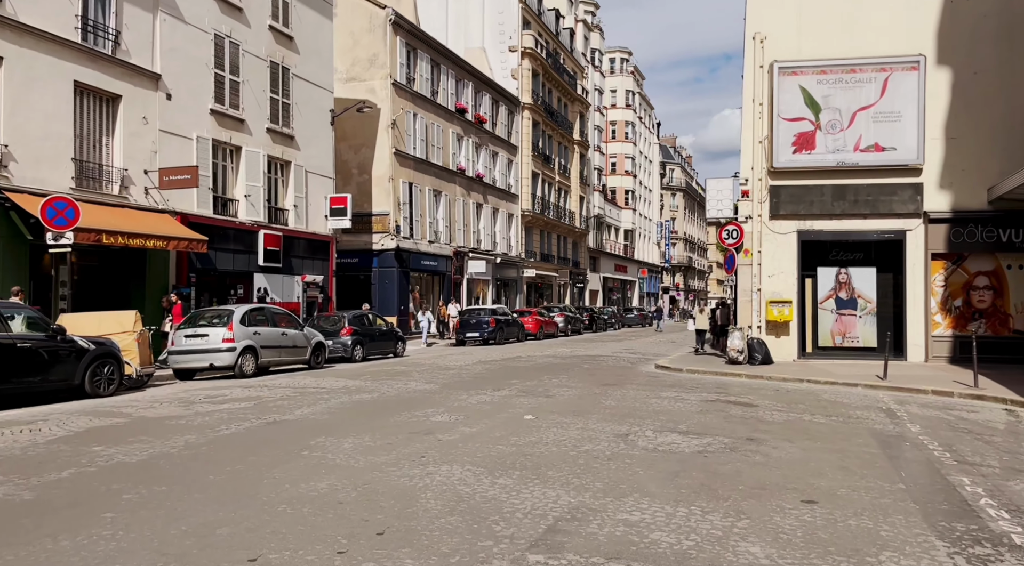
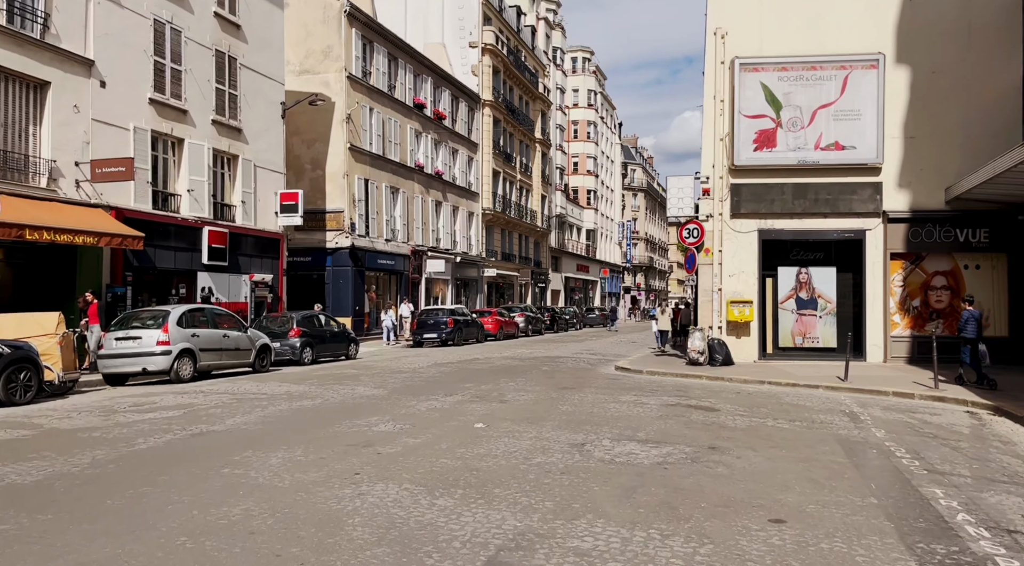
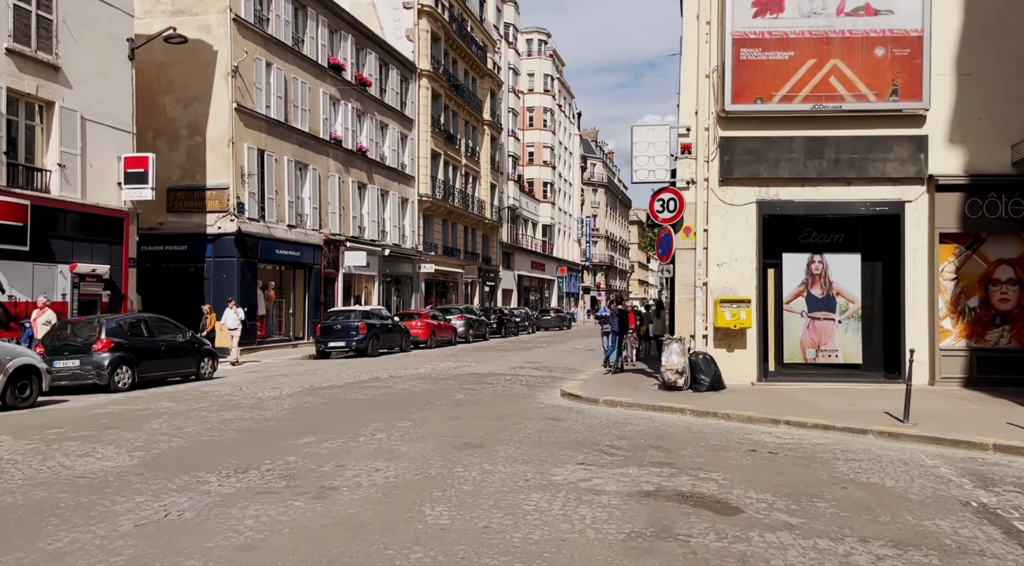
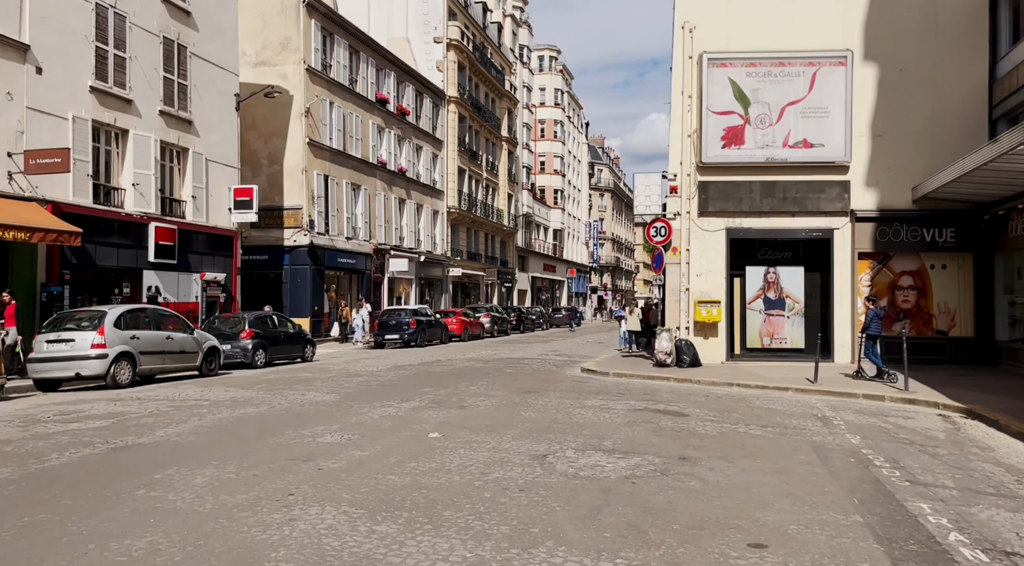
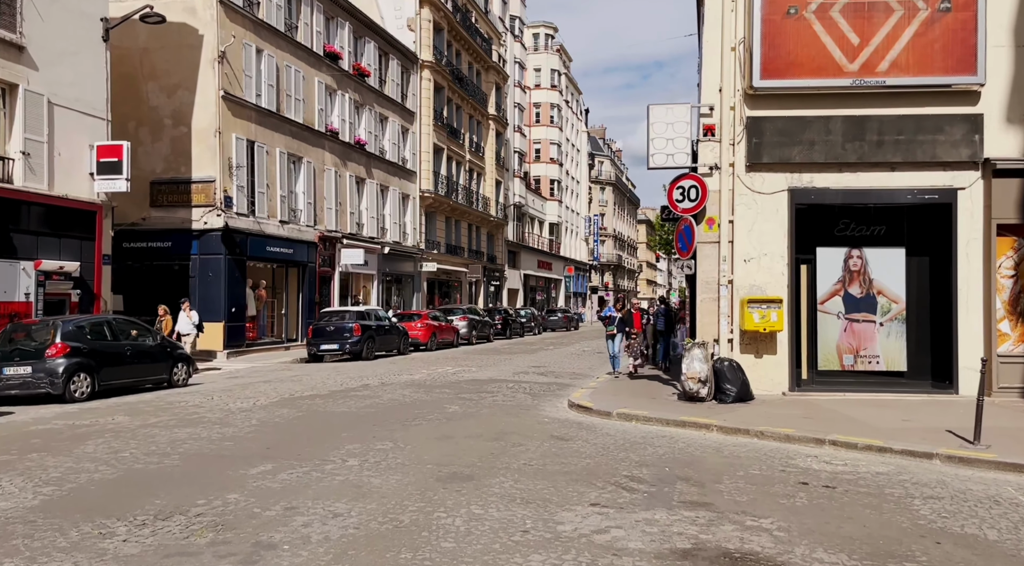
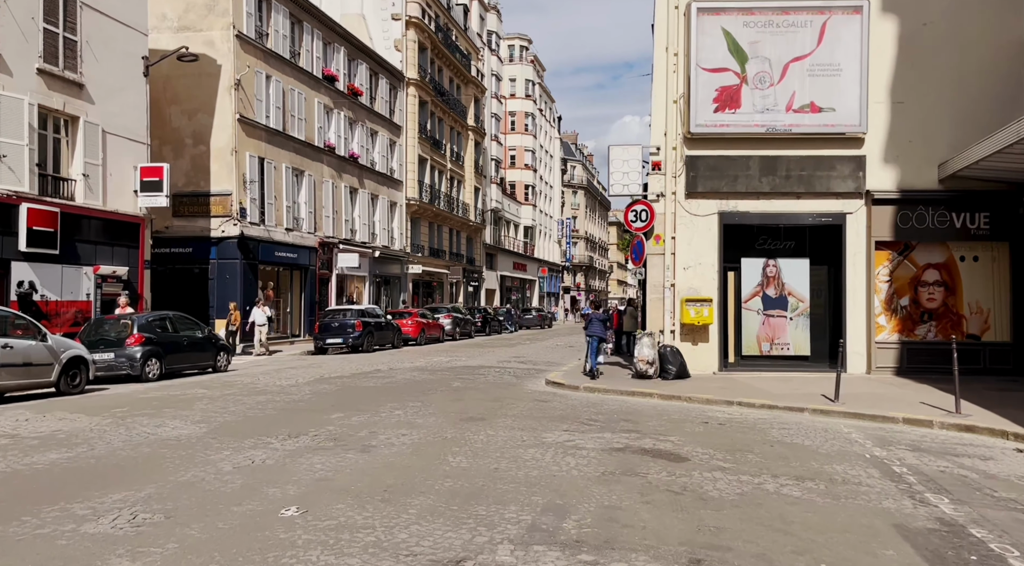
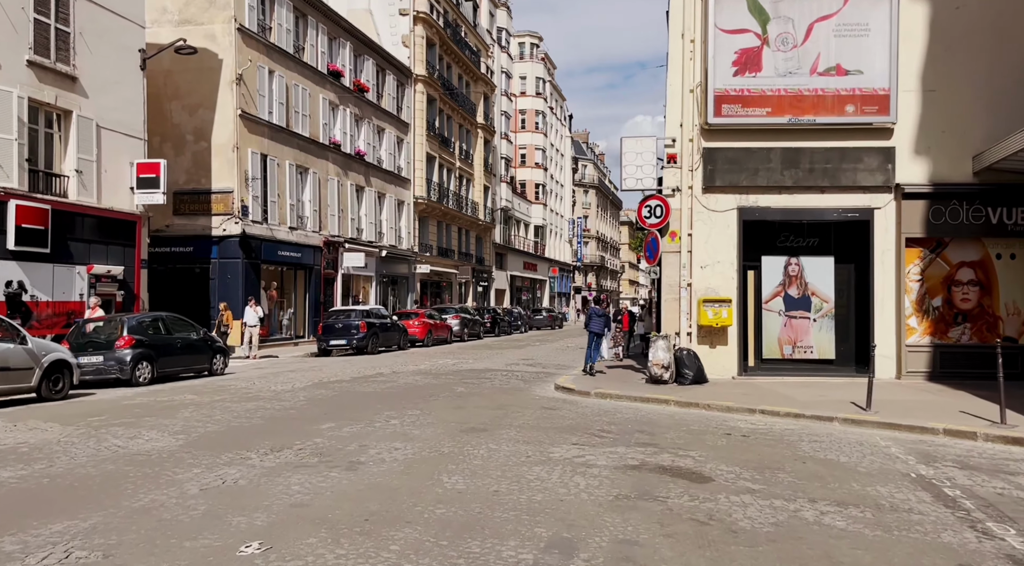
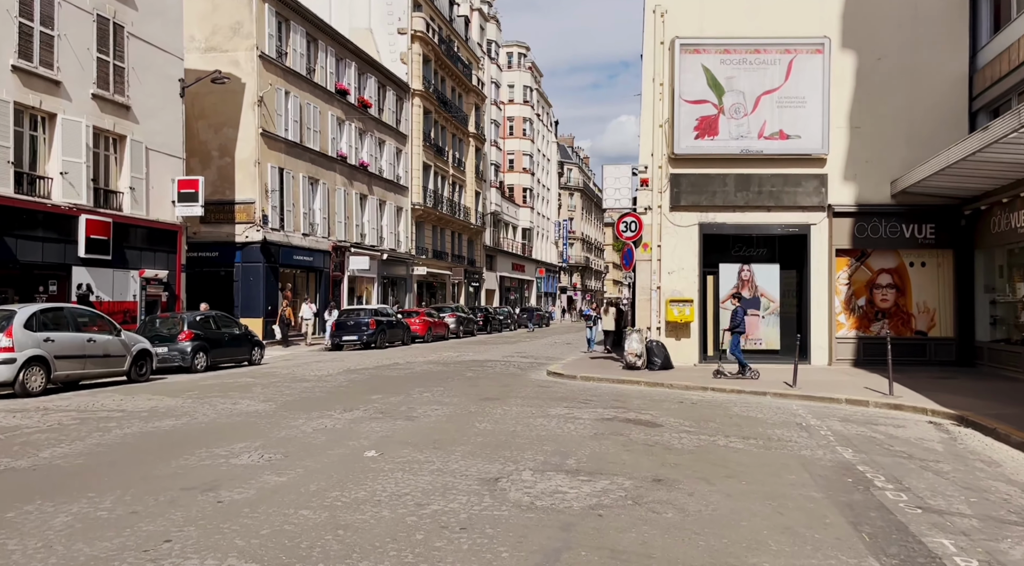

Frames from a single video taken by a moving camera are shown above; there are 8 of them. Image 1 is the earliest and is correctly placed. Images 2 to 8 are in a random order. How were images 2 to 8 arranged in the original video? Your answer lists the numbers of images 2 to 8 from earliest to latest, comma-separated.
2, 4, 8, 6, 7, 3, 5
